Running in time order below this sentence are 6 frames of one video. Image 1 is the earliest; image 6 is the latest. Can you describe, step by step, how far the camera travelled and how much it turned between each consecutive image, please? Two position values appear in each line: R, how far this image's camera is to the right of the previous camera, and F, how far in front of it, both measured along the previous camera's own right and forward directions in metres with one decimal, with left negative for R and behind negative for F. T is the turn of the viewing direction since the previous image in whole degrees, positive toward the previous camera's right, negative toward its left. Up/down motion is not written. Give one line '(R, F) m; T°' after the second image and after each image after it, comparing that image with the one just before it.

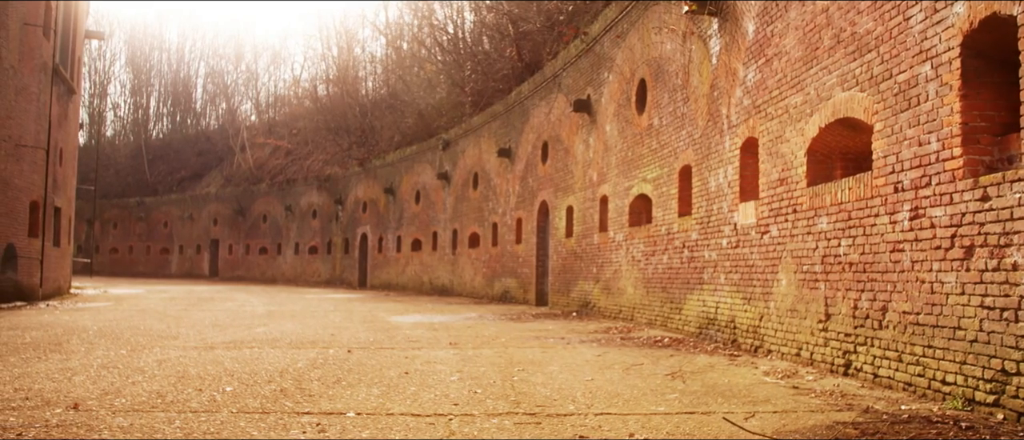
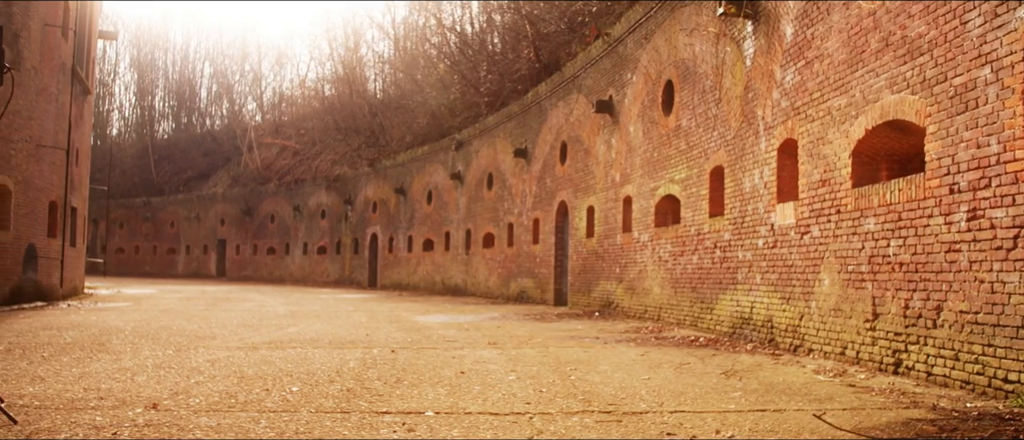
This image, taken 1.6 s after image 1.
(-0.5, -0.1) m; 0°
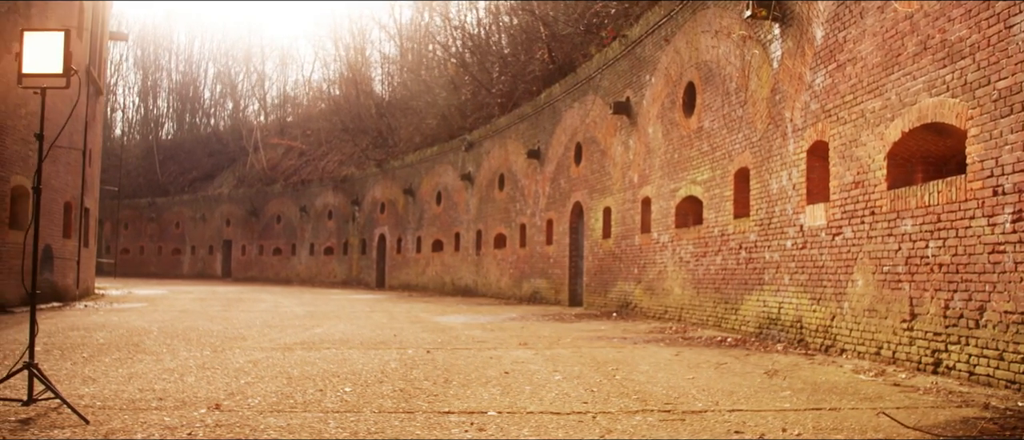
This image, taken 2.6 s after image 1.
(-0.4, -0.1) m; 0°
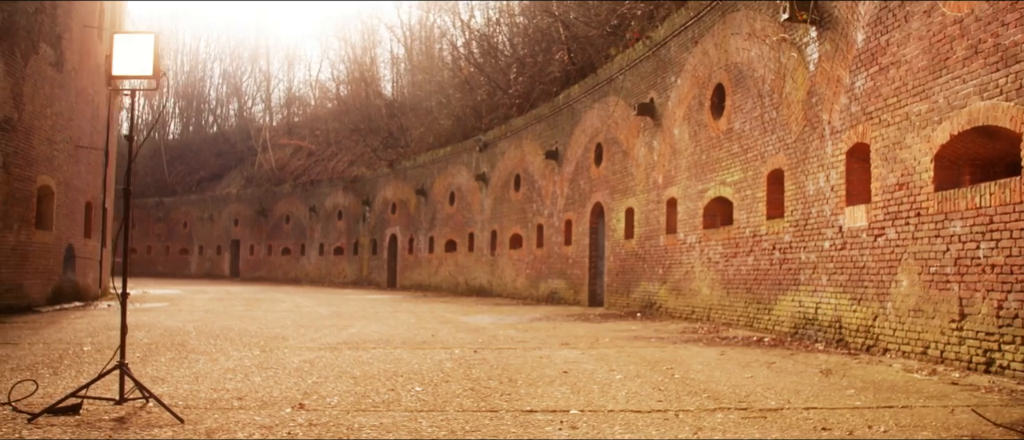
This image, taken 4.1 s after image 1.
(-0.6, -0.1) m; +1°
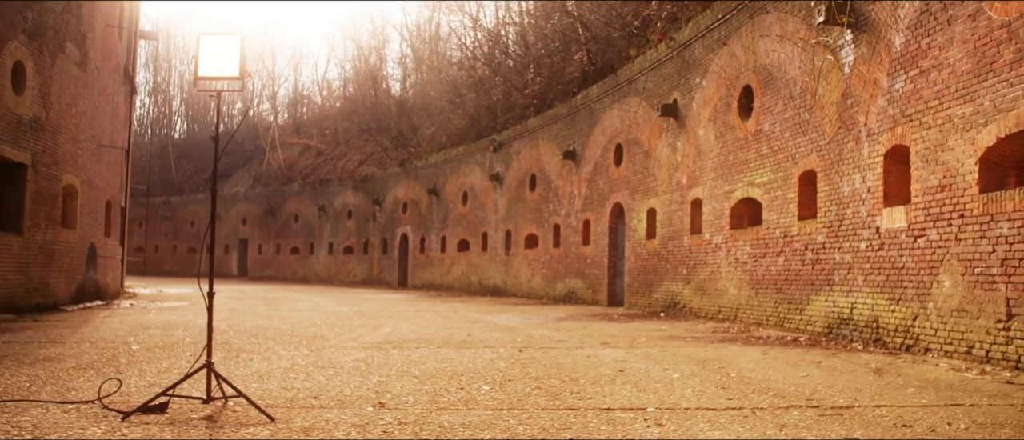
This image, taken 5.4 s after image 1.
(-0.5, -0.1) m; +1°
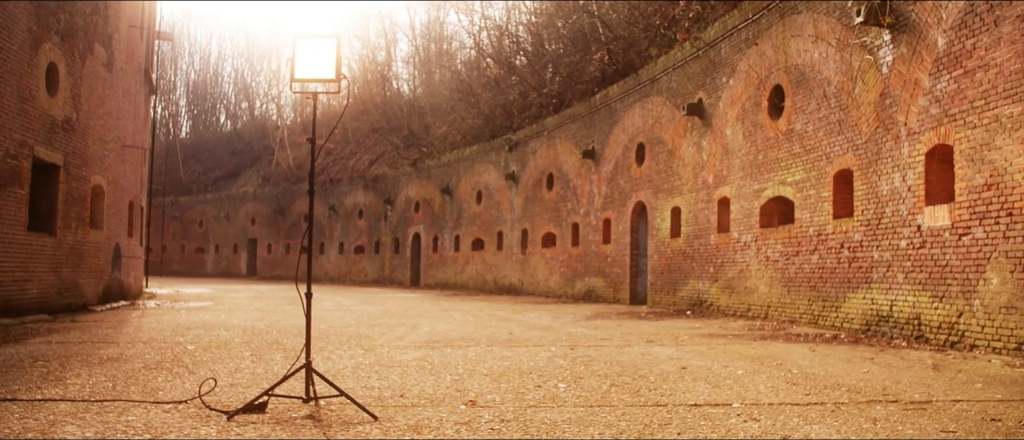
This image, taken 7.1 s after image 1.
(-0.6, -0.1) m; +1°
